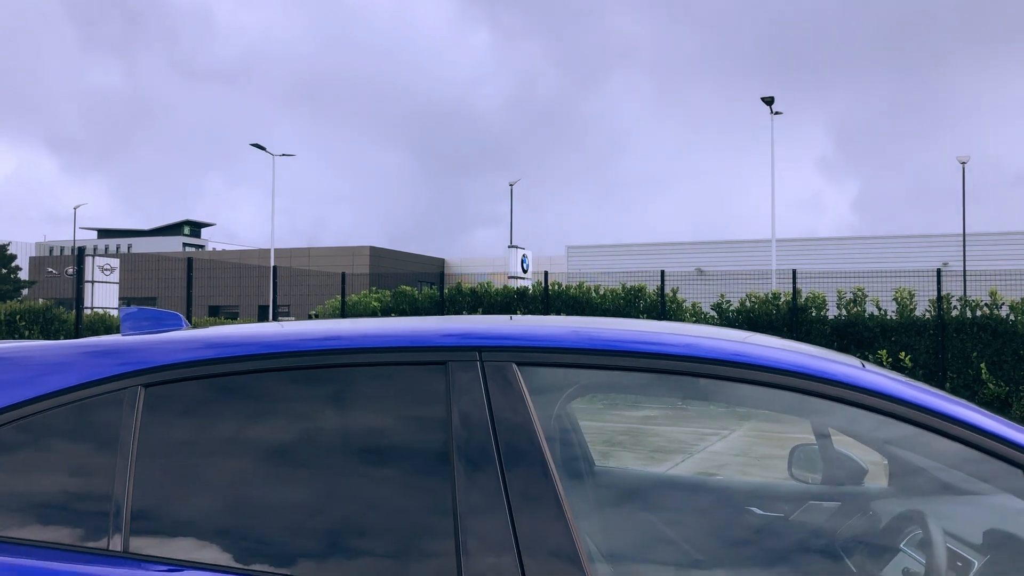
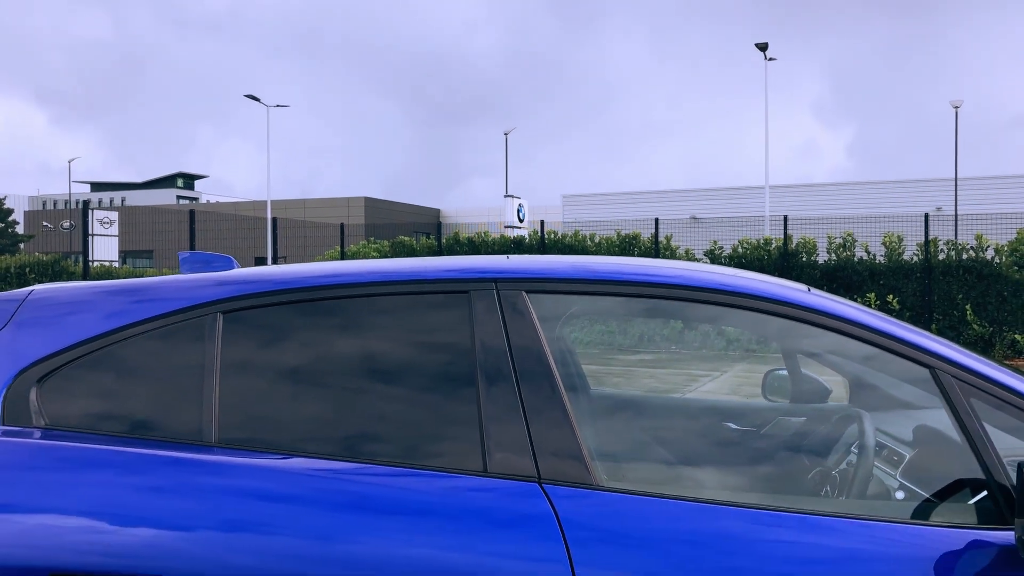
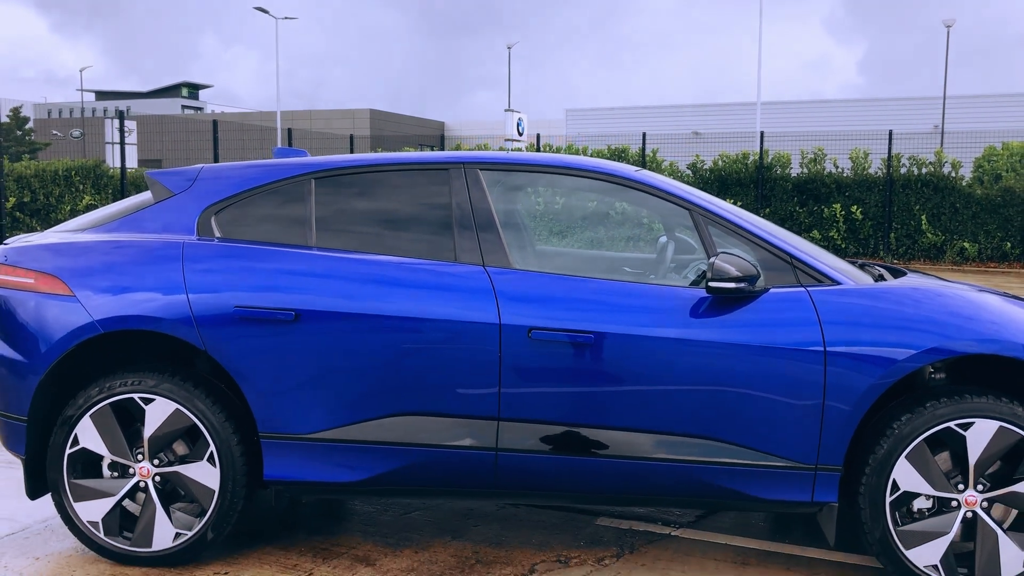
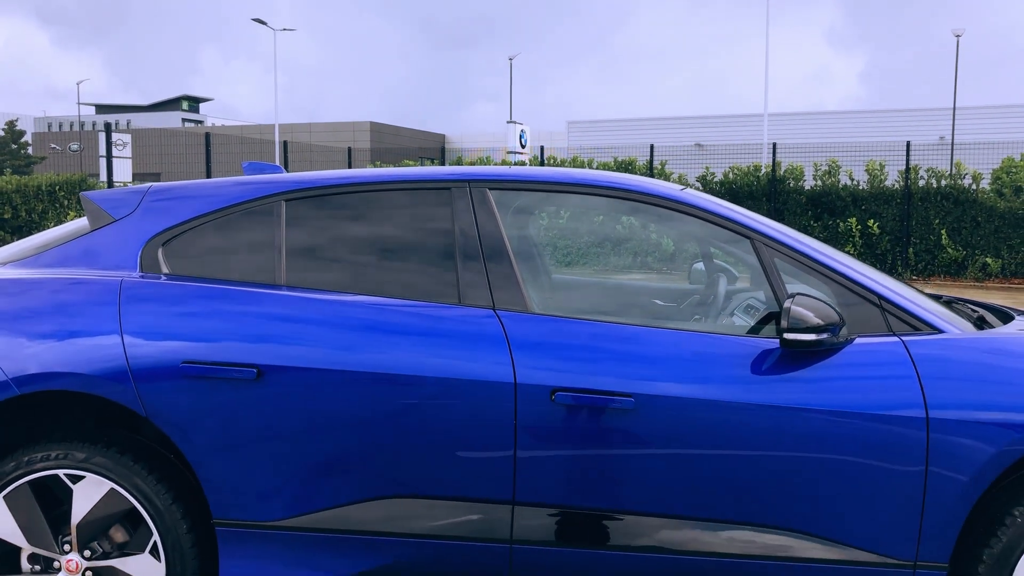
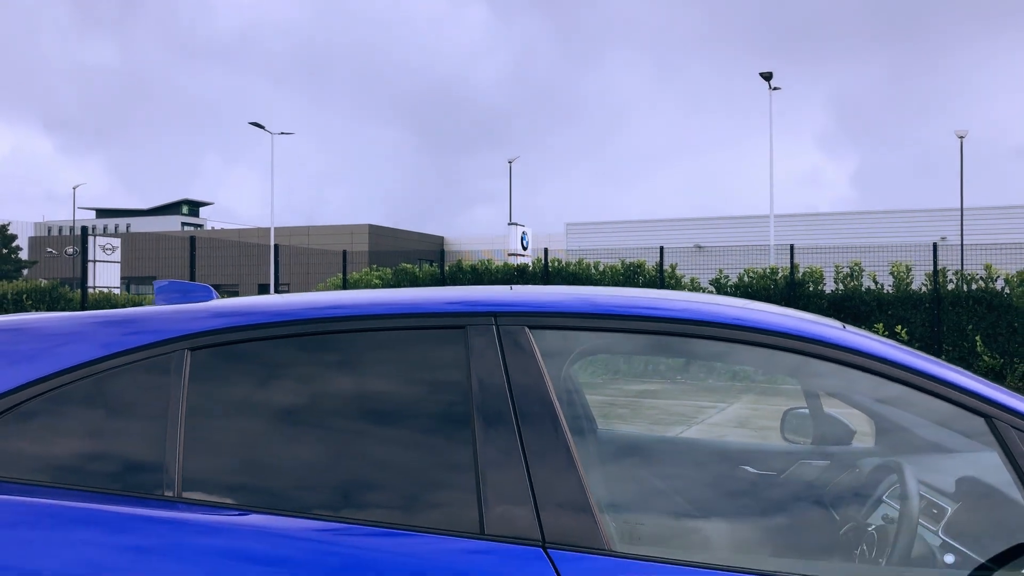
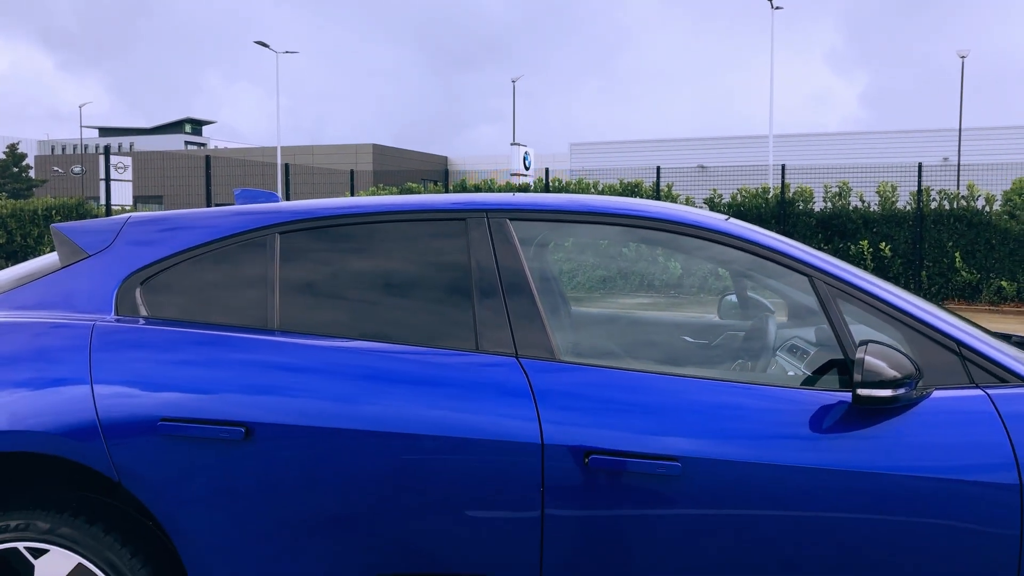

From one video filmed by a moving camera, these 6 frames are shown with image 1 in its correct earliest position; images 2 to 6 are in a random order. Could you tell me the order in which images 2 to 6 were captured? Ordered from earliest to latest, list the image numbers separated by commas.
5, 2, 6, 4, 3
